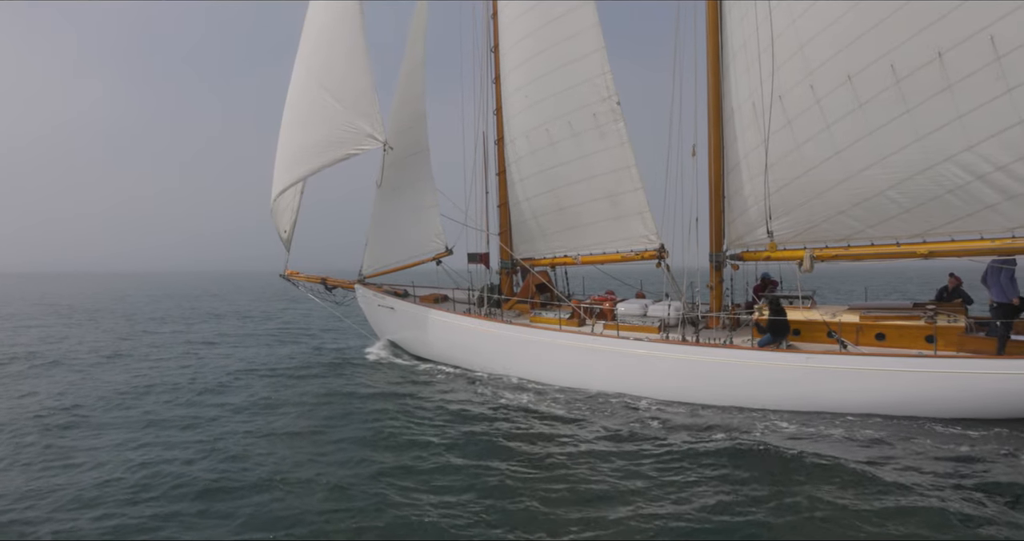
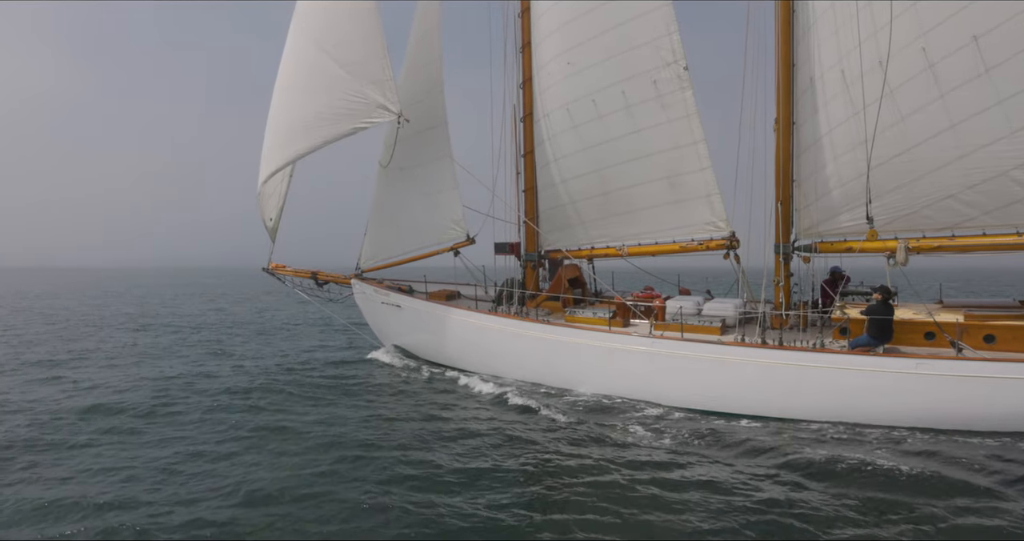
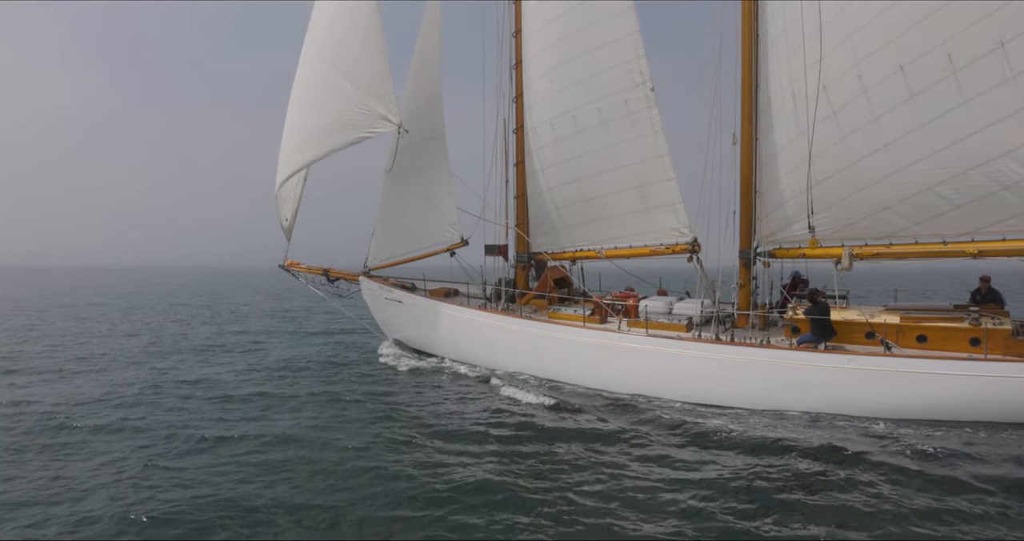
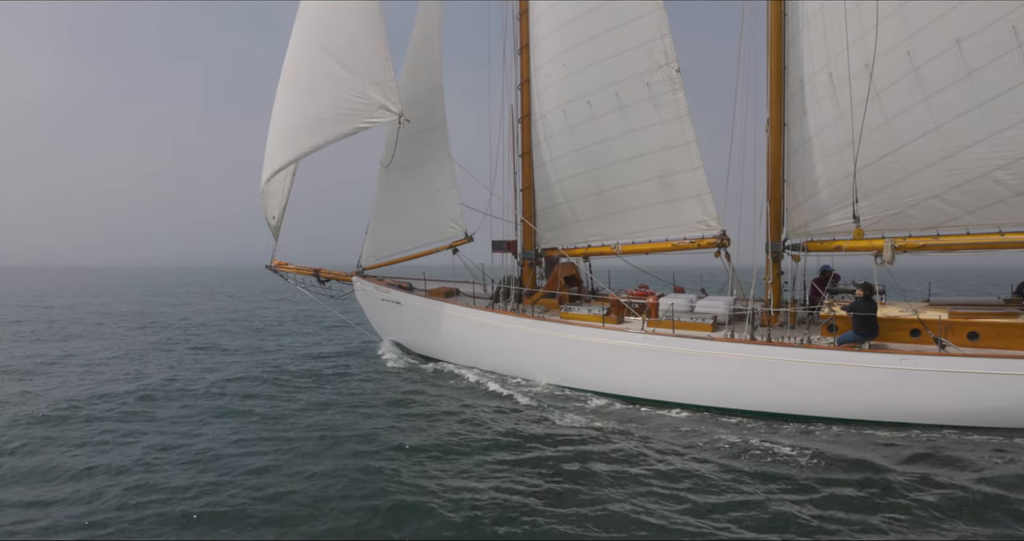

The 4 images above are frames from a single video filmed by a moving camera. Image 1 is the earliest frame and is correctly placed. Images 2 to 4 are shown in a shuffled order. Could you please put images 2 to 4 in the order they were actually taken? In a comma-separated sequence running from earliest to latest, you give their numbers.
3, 4, 2
